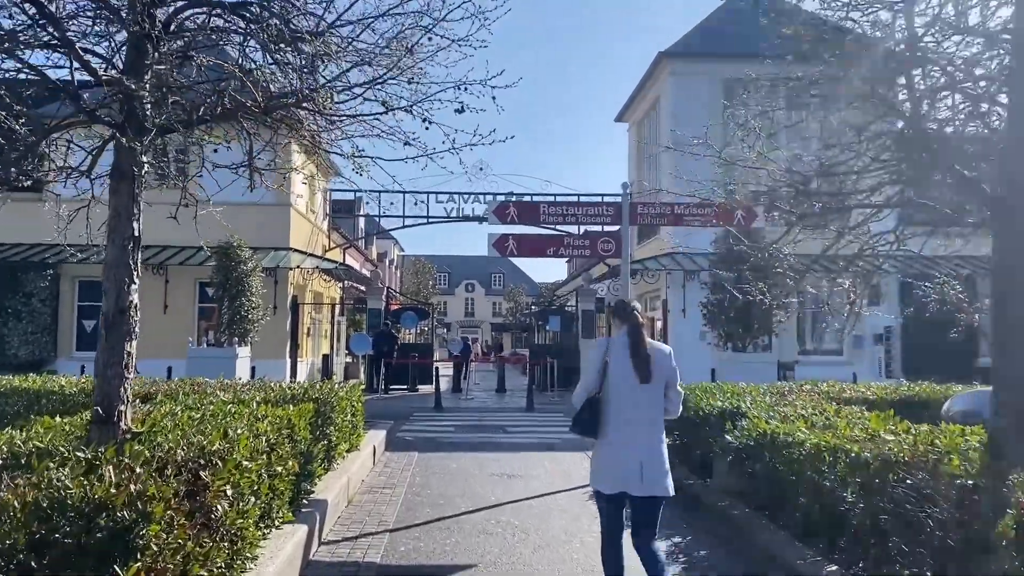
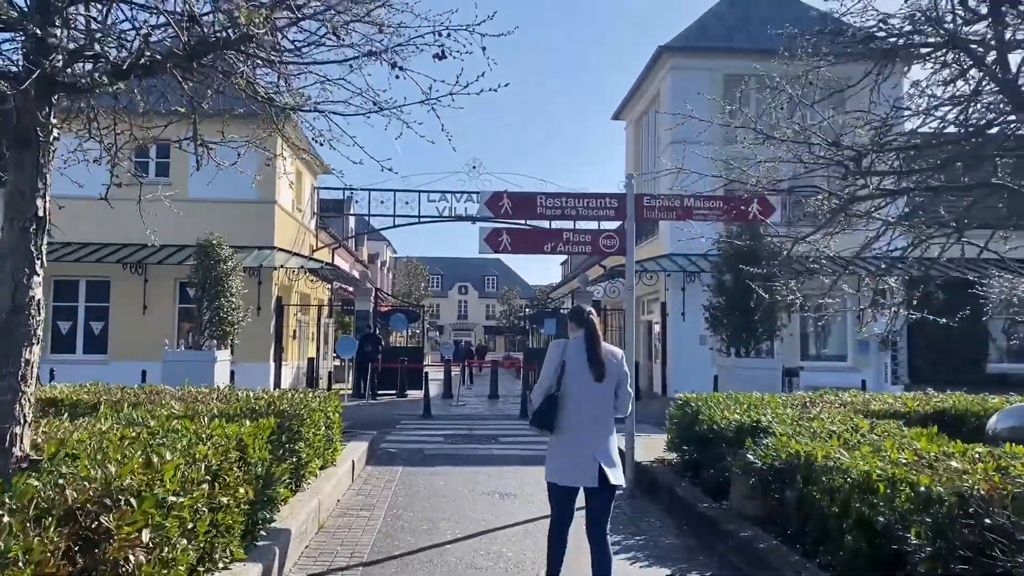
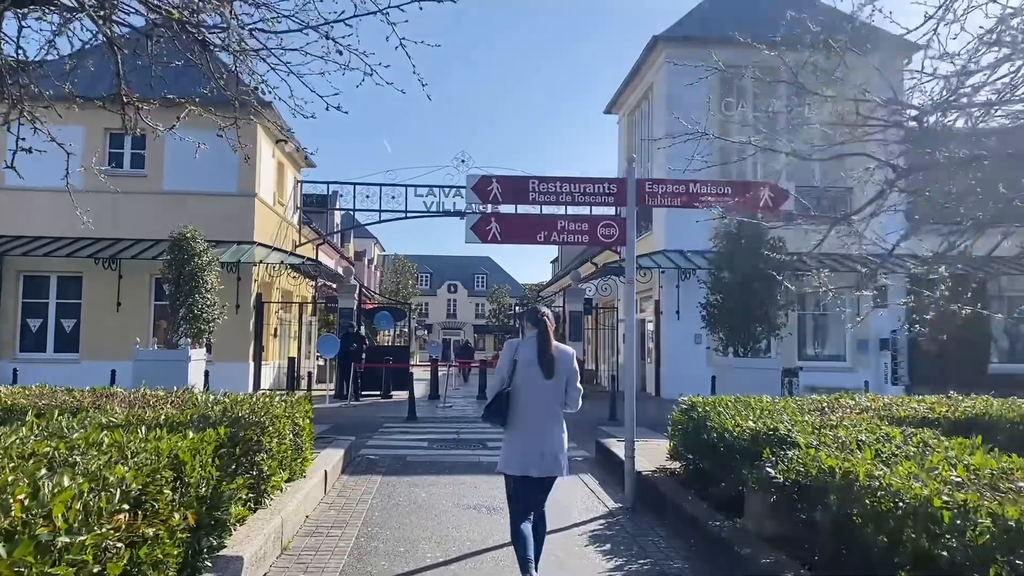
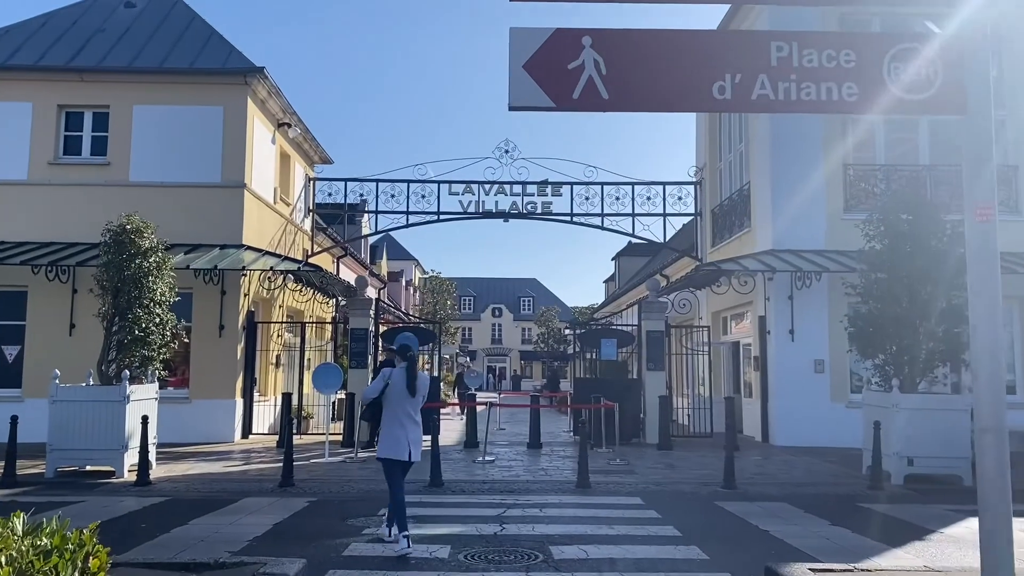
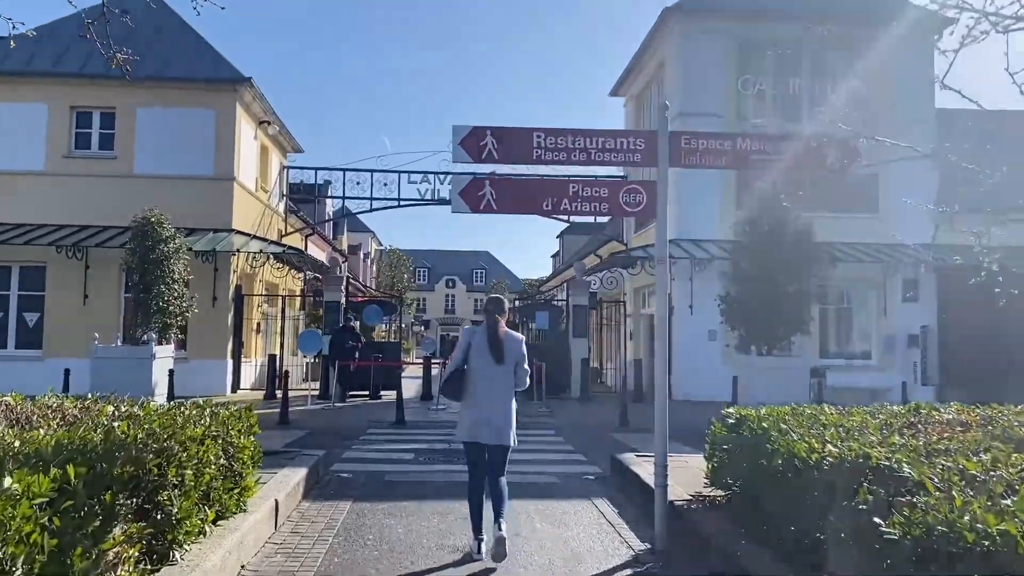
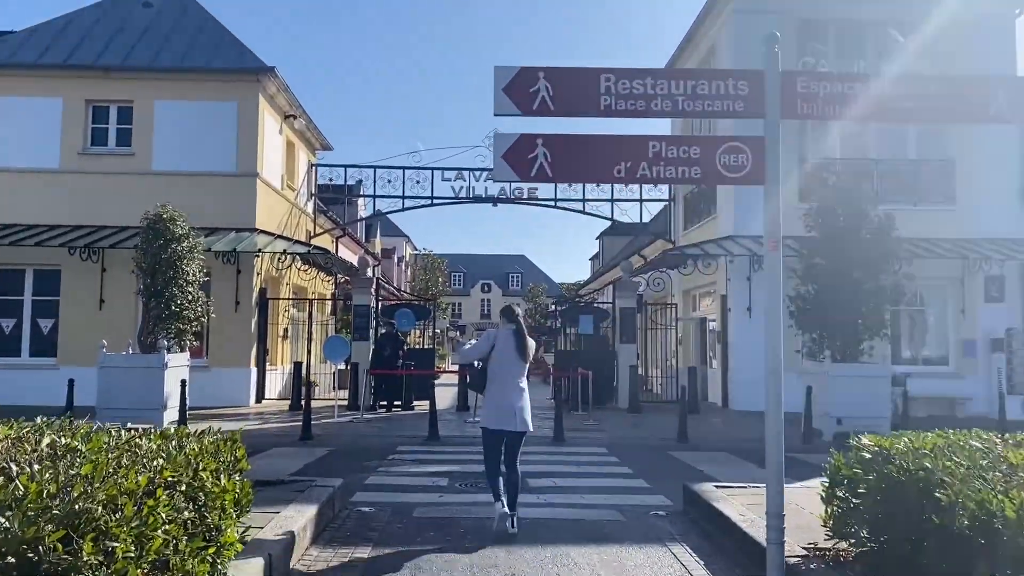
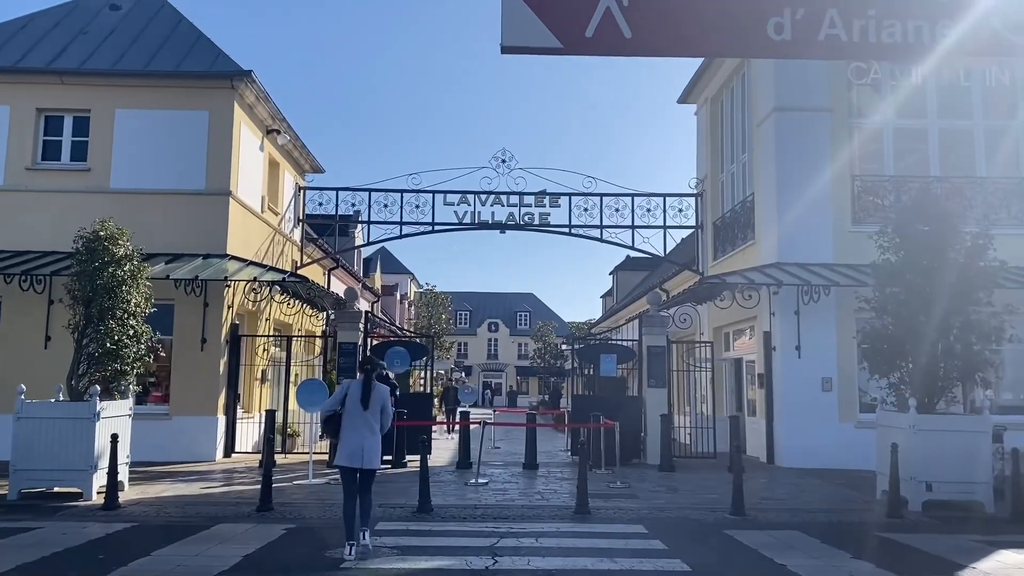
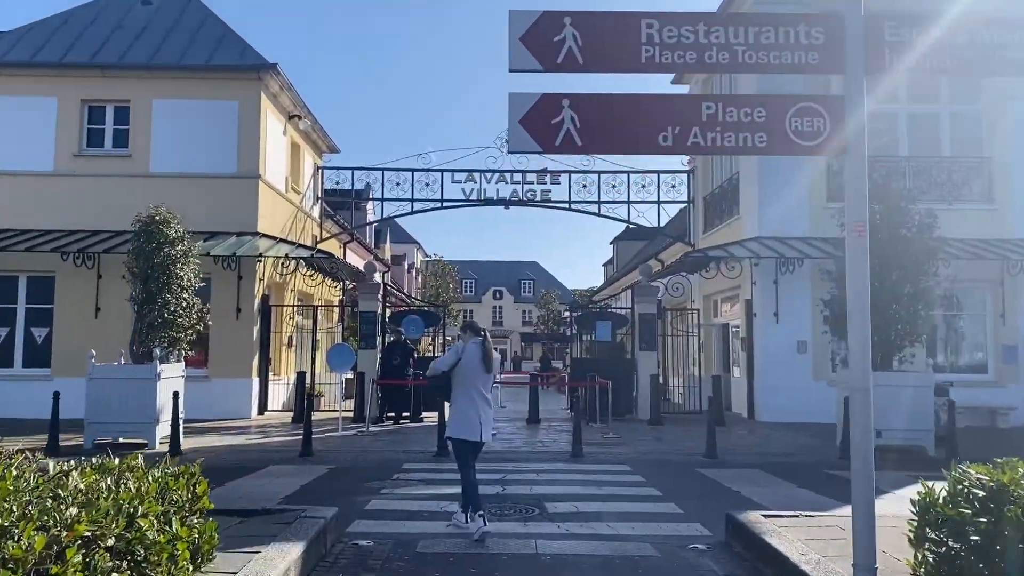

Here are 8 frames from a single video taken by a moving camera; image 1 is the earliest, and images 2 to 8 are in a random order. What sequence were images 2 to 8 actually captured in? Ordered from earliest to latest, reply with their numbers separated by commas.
2, 3, 5, 6, 8, 4, 7
